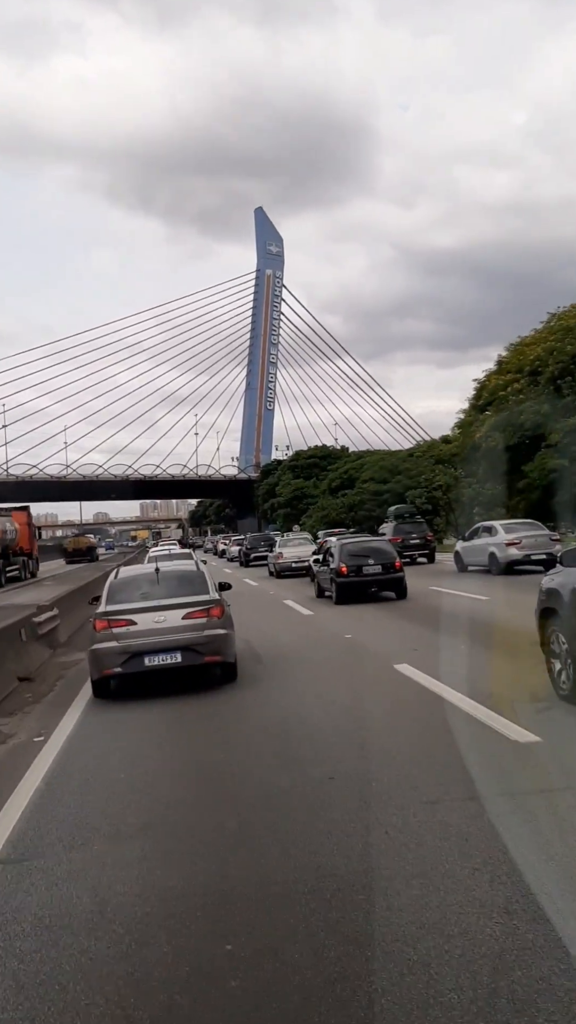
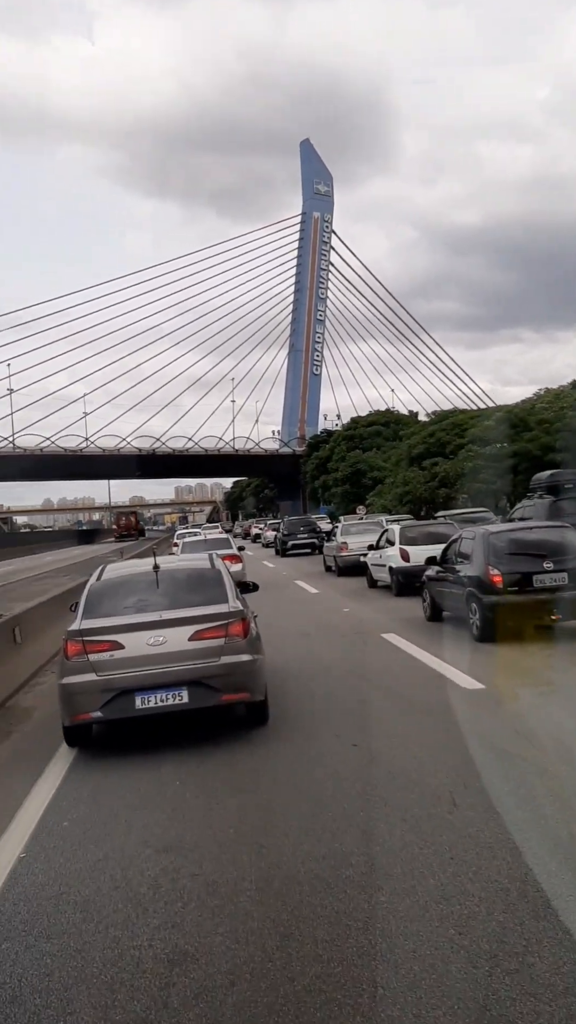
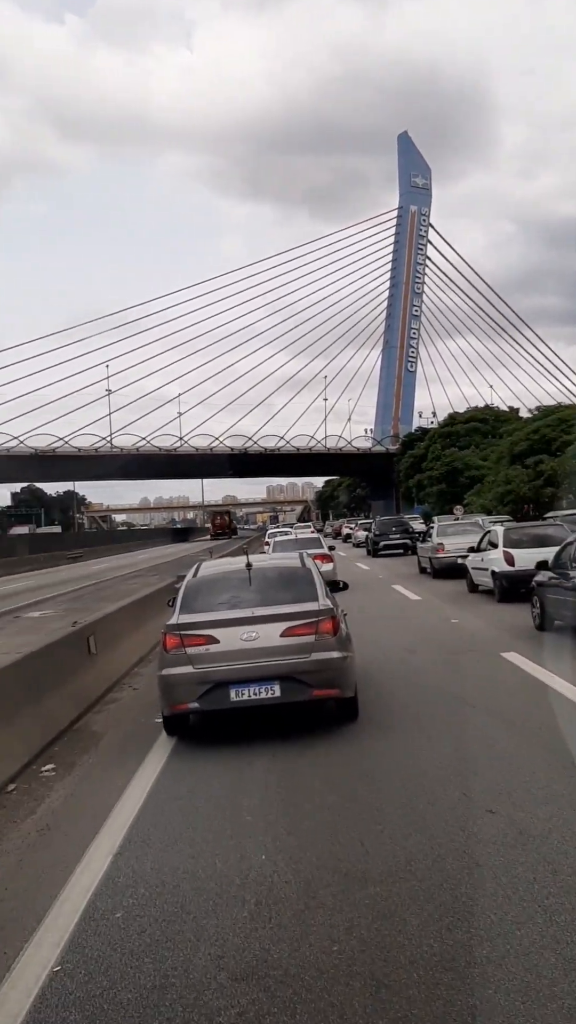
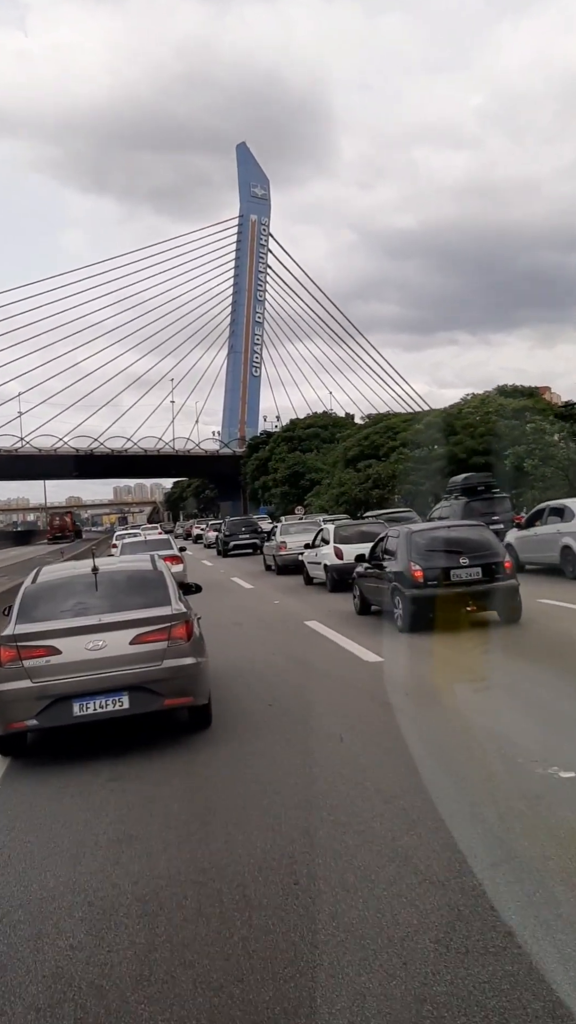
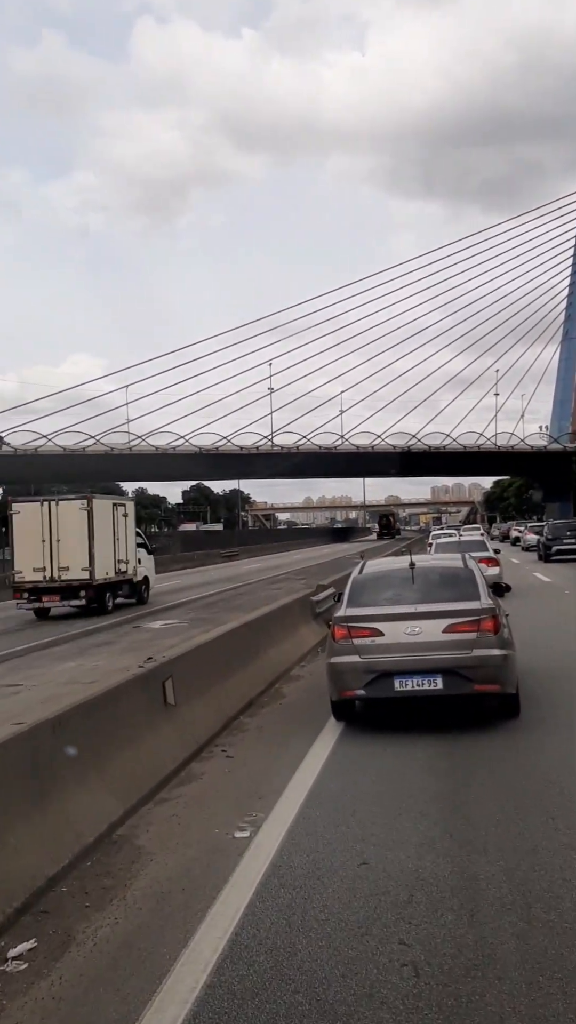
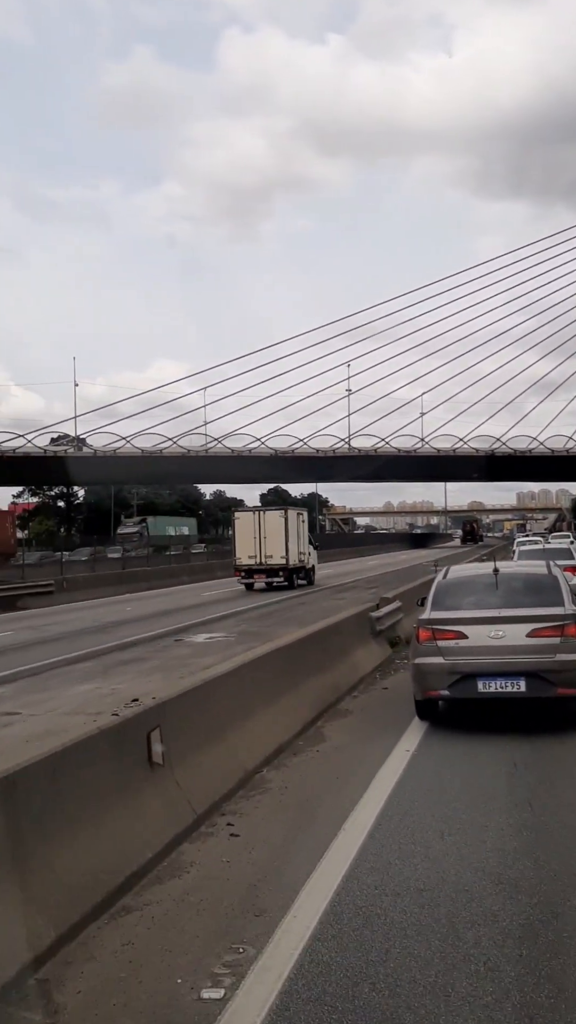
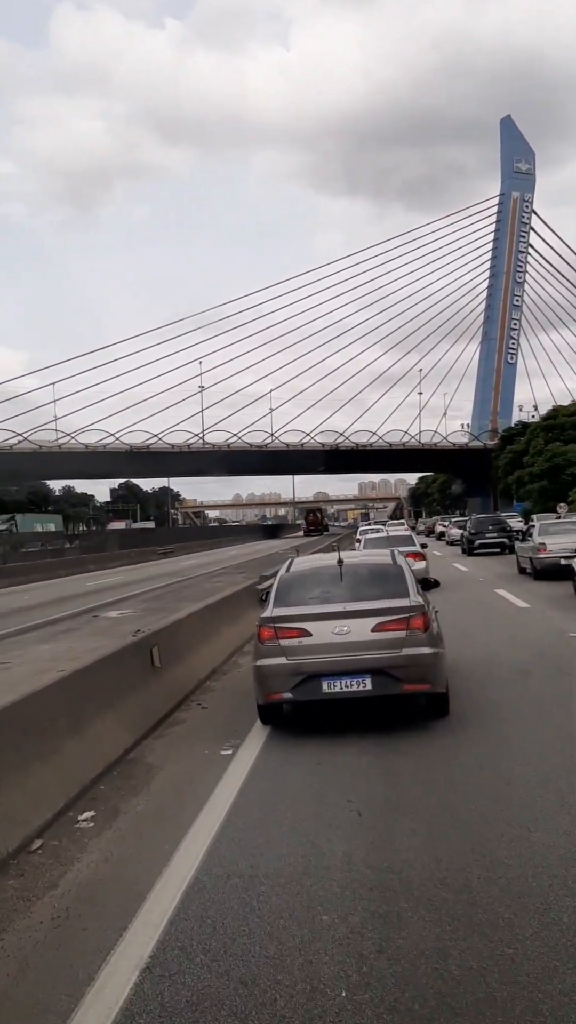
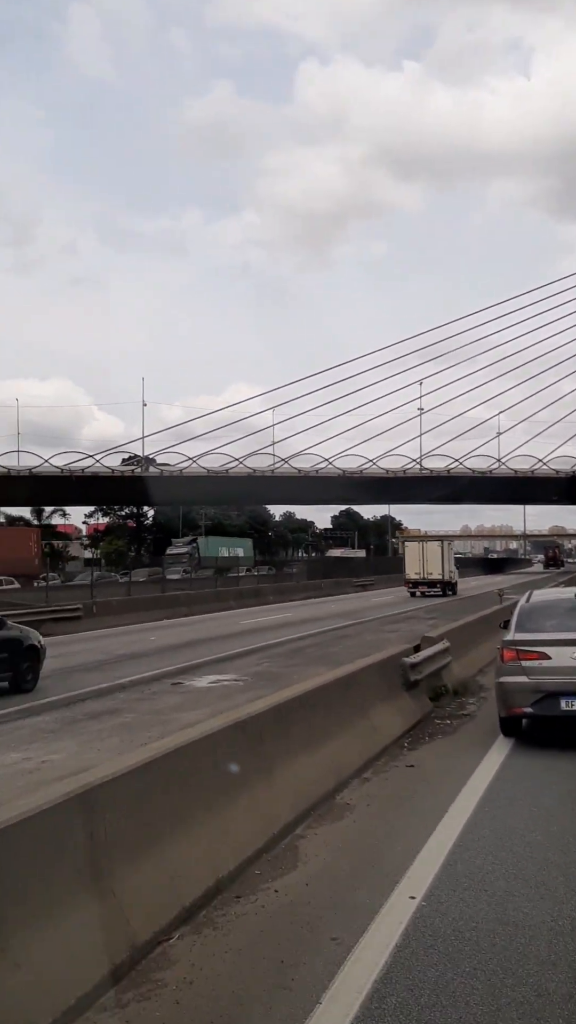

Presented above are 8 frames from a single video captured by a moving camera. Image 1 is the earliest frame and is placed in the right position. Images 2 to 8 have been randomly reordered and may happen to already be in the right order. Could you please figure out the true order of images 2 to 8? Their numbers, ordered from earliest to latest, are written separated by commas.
4, 2, 3, 7, 5, 6, 8
